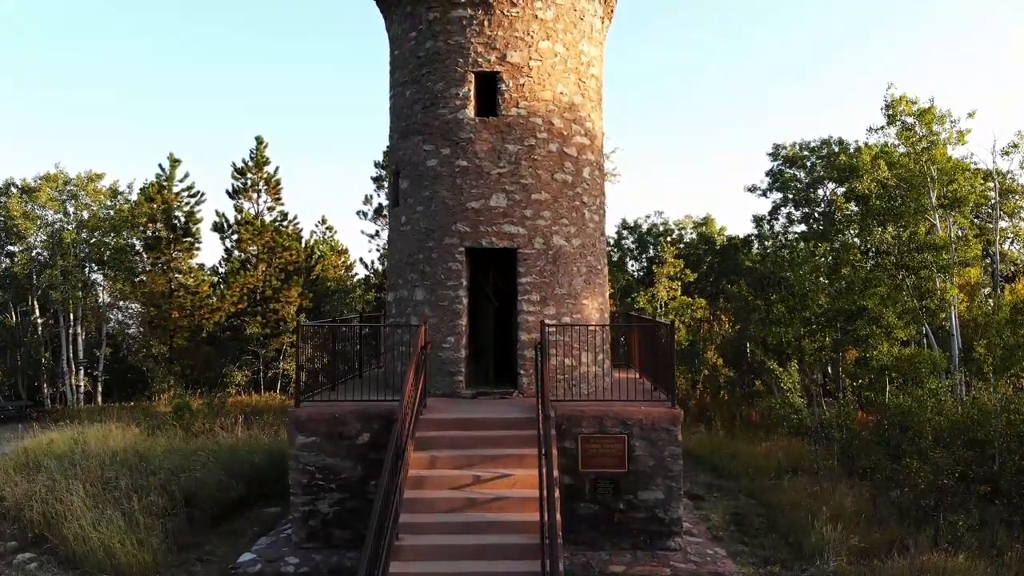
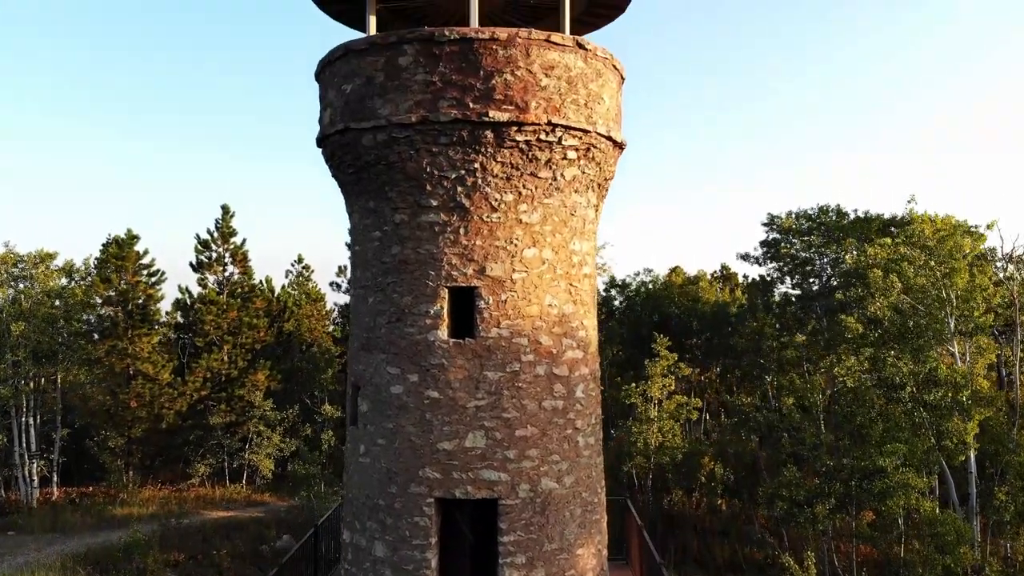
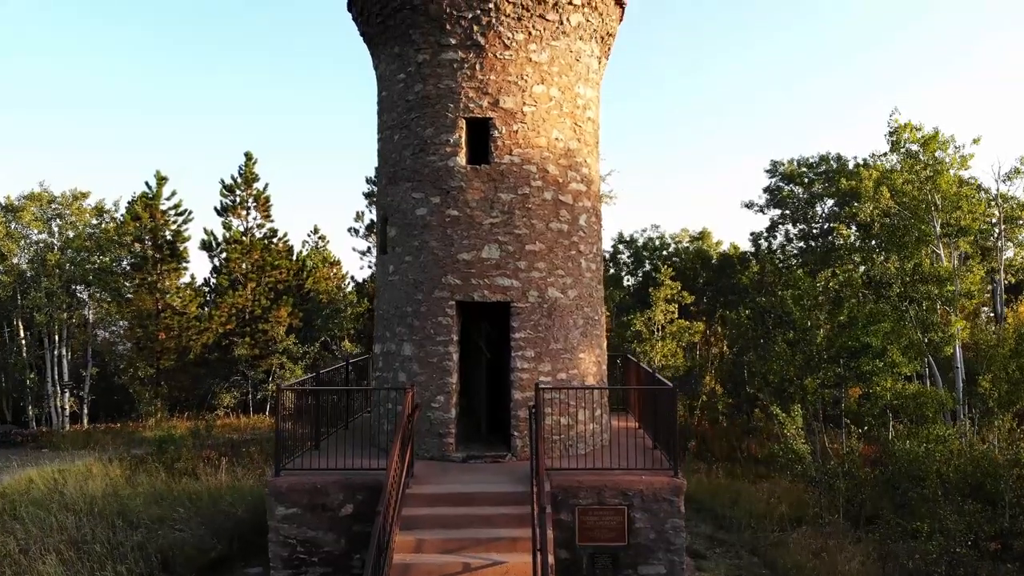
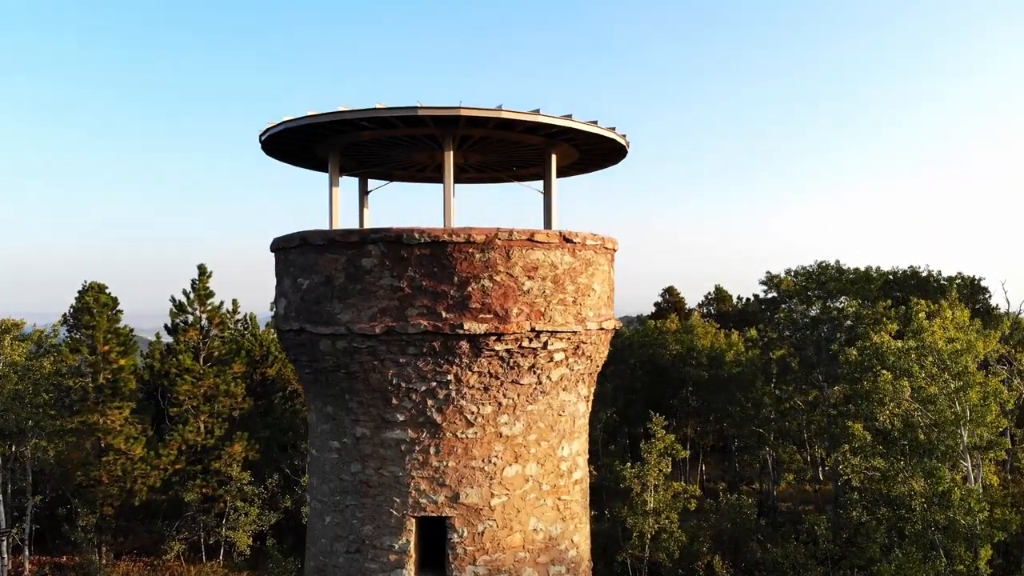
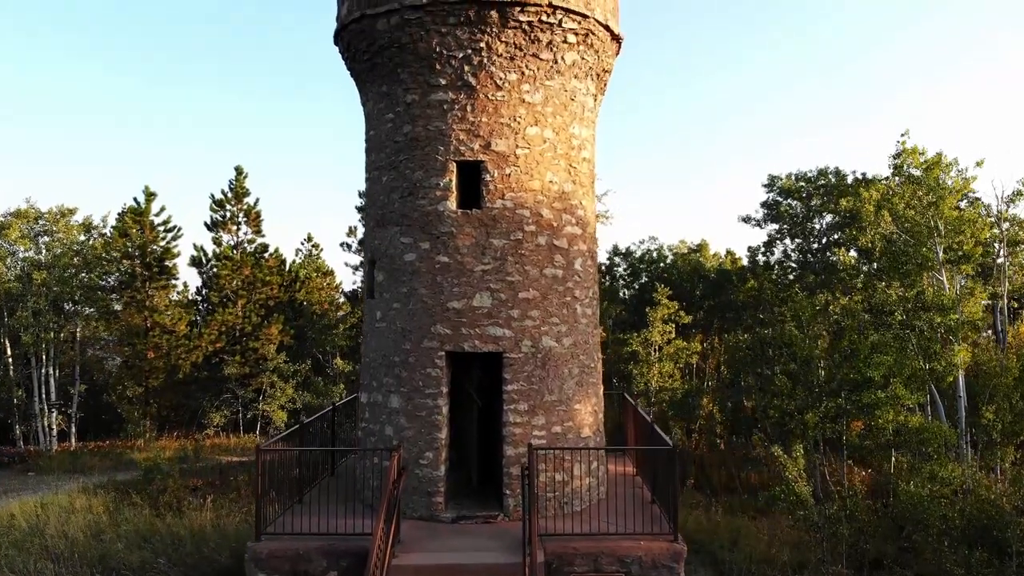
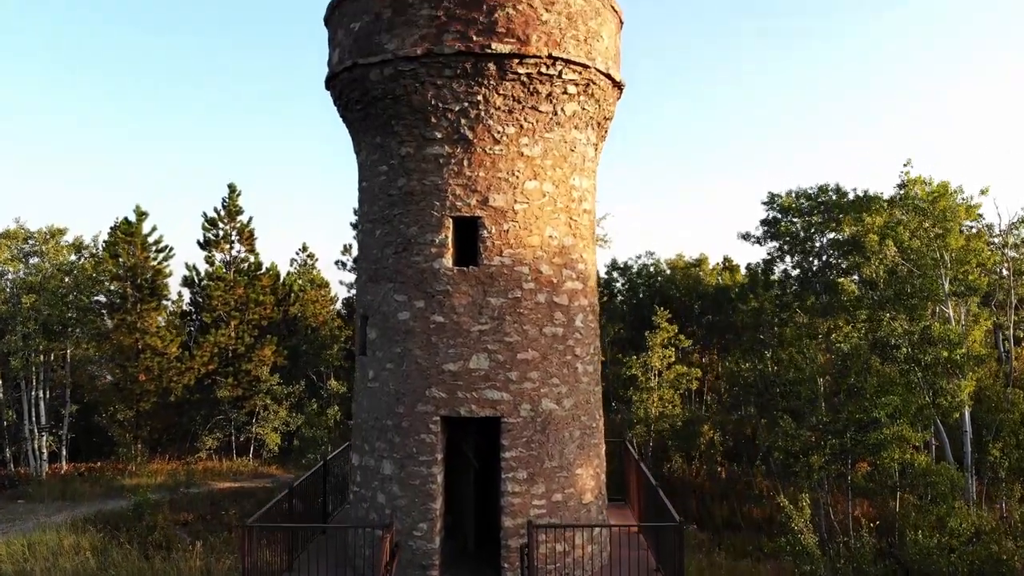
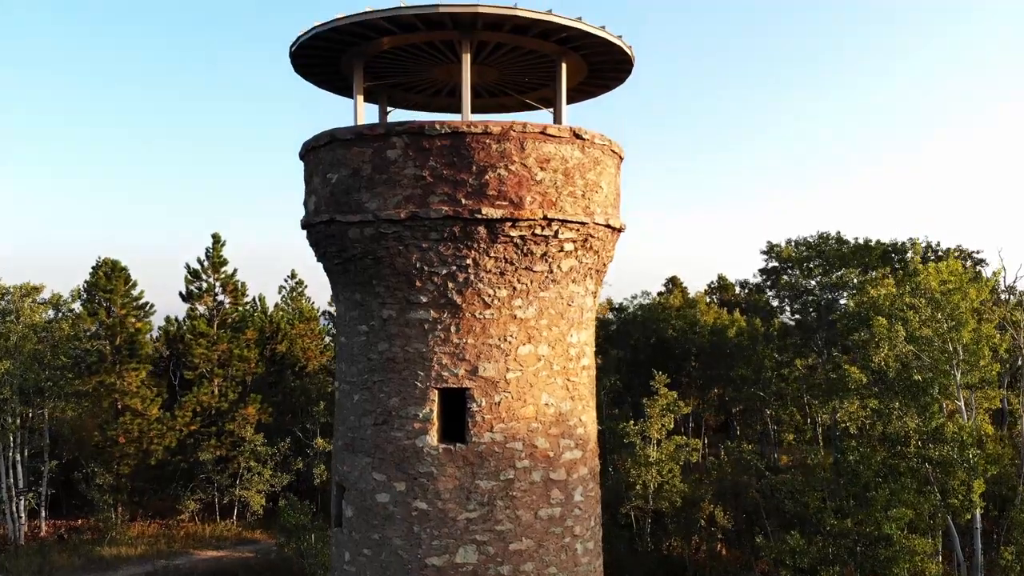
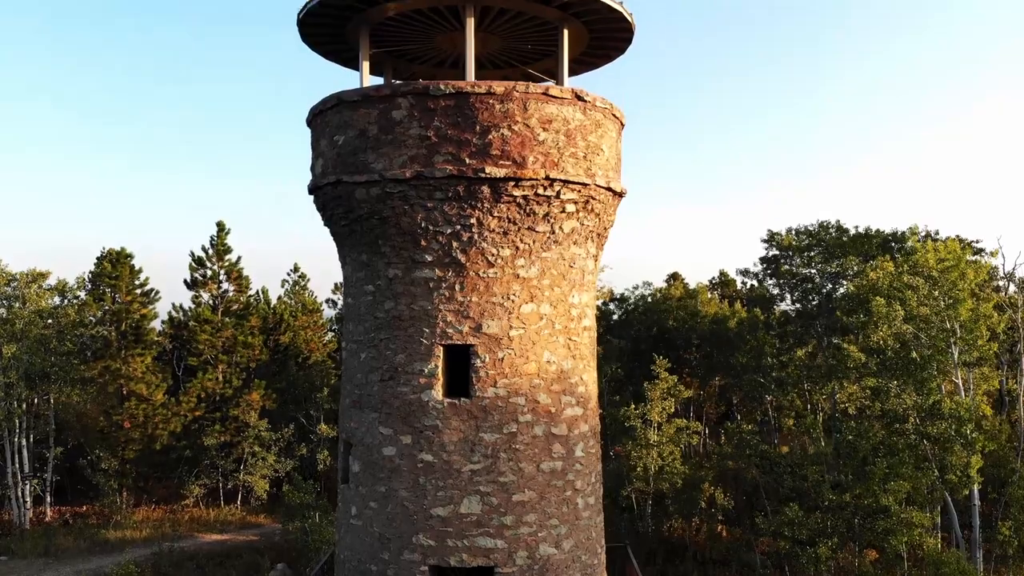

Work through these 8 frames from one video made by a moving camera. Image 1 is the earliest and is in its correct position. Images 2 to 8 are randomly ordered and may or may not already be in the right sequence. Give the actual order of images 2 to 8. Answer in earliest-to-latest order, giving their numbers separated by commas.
3, 5, 6, 2, 8, 7, 4
